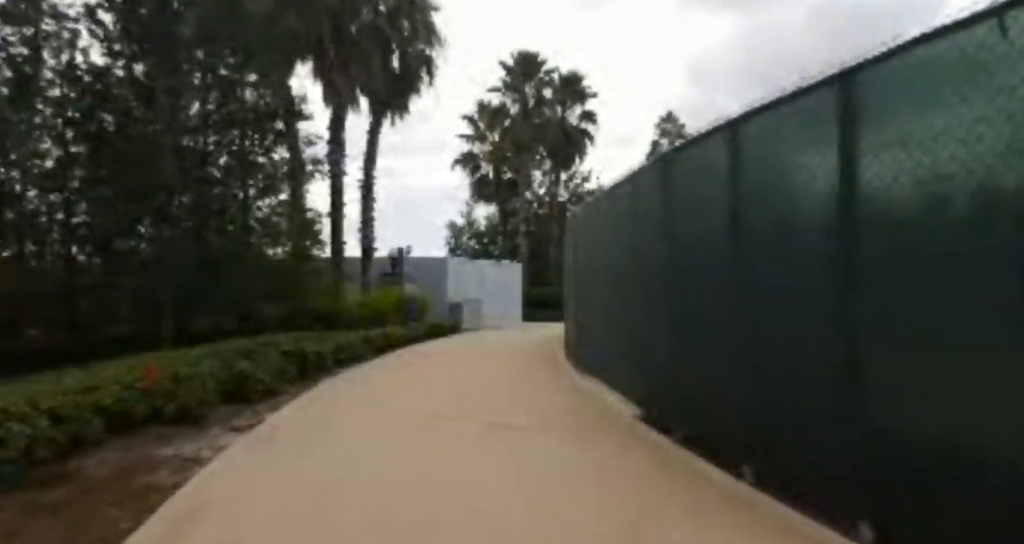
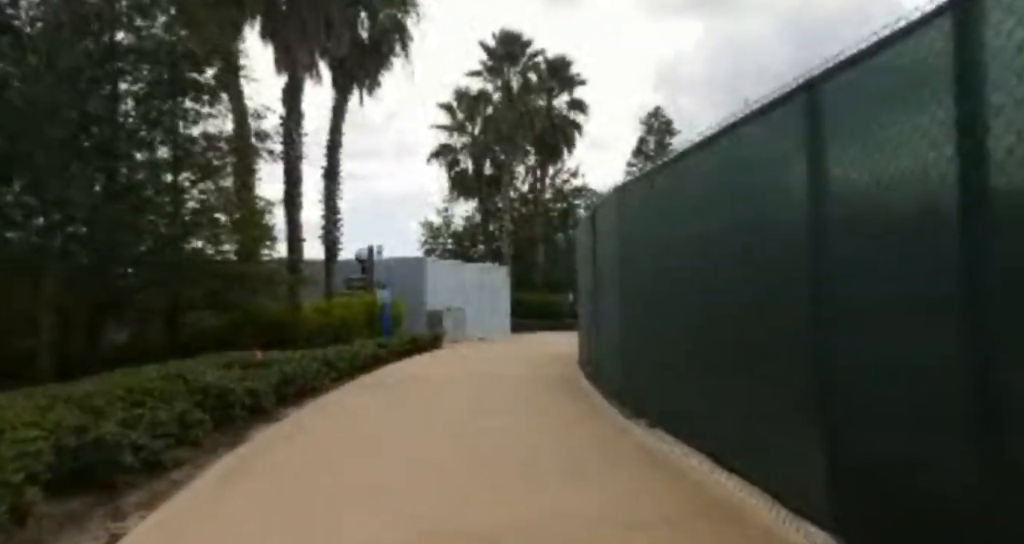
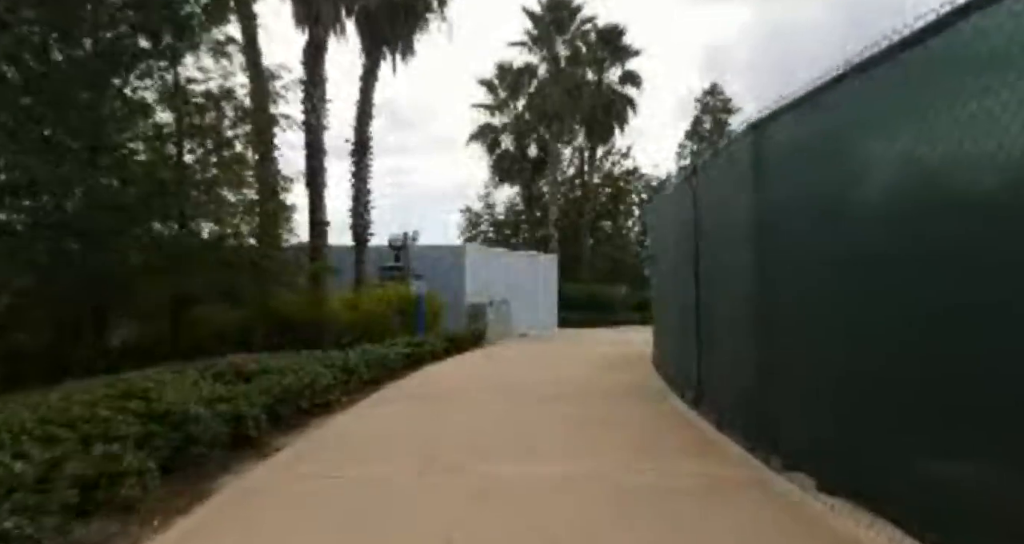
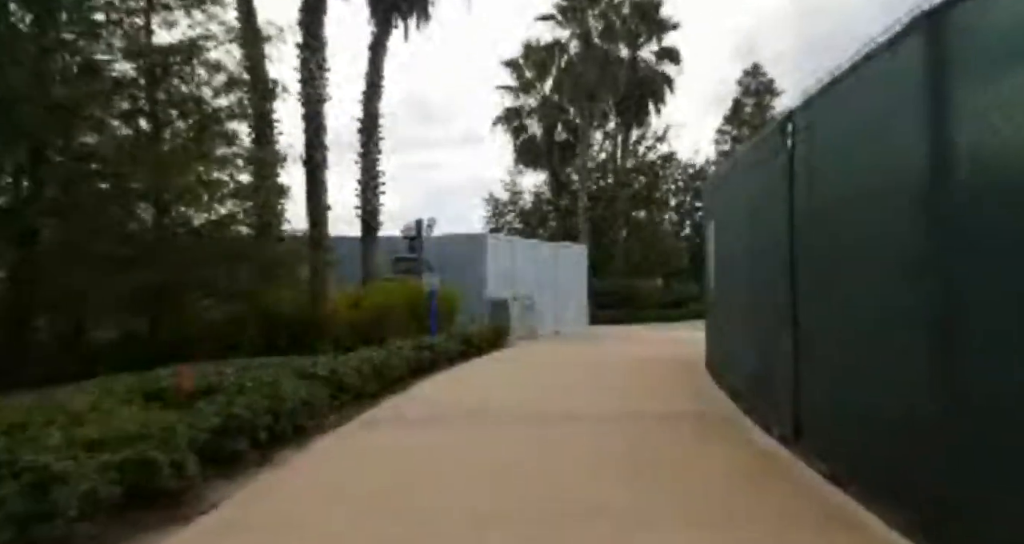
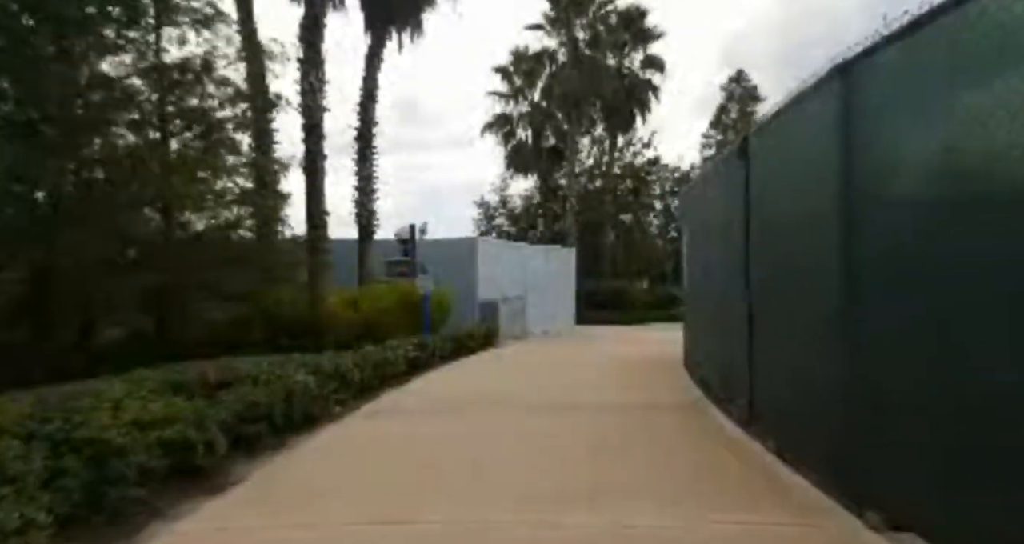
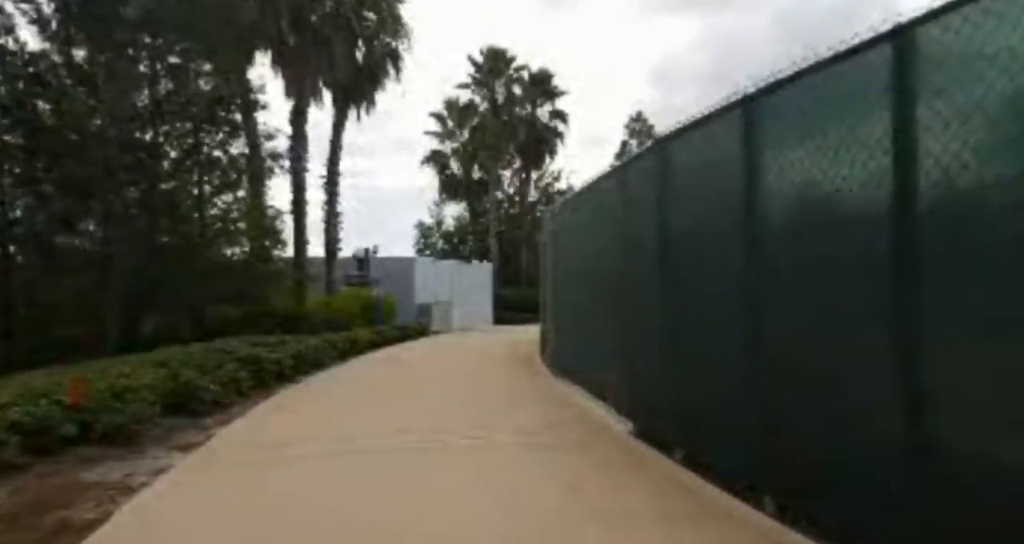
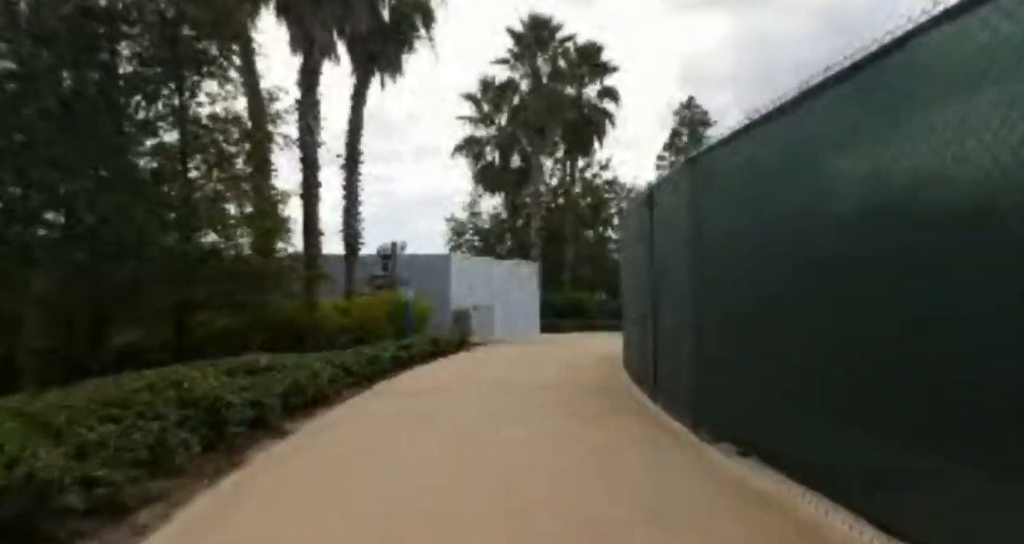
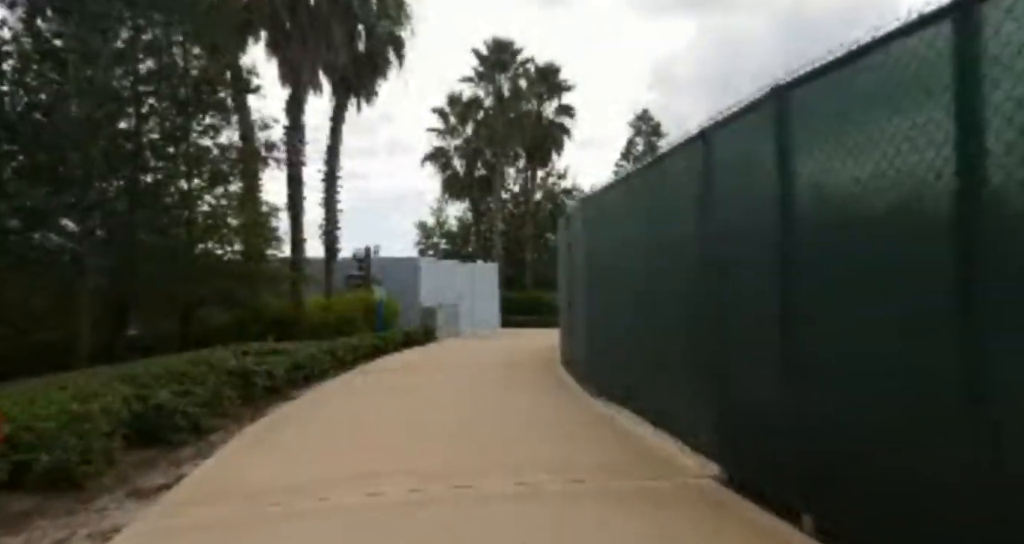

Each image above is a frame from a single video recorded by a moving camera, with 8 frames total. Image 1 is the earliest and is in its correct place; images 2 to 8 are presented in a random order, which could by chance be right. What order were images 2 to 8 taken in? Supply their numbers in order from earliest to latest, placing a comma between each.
6, 8, 2, 7, 3, 5, 4
